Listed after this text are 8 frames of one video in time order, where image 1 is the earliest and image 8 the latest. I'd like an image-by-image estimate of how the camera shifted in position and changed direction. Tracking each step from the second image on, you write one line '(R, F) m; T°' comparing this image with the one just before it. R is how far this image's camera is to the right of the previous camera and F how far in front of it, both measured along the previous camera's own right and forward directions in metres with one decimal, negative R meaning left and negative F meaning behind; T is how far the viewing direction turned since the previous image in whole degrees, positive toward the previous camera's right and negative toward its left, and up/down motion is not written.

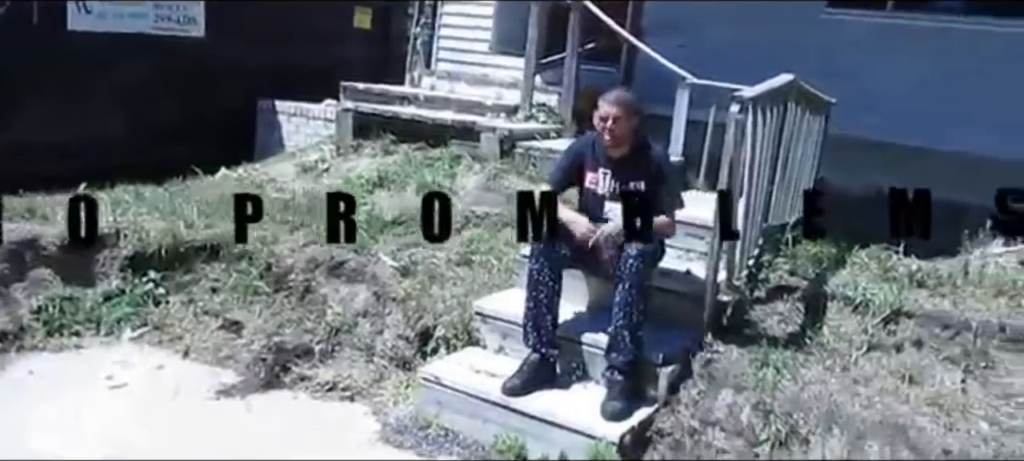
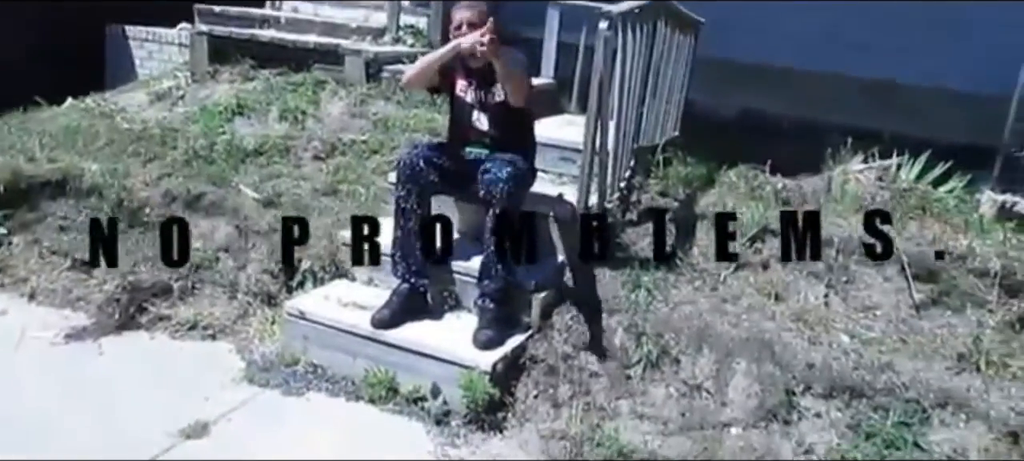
(+0.1, +0.1) m; +7°
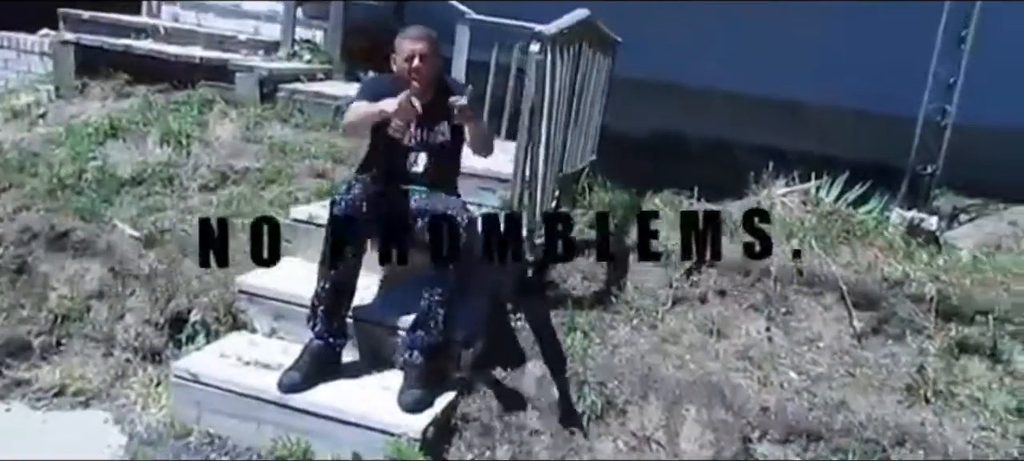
(-0.2, +0.5) m; +7°
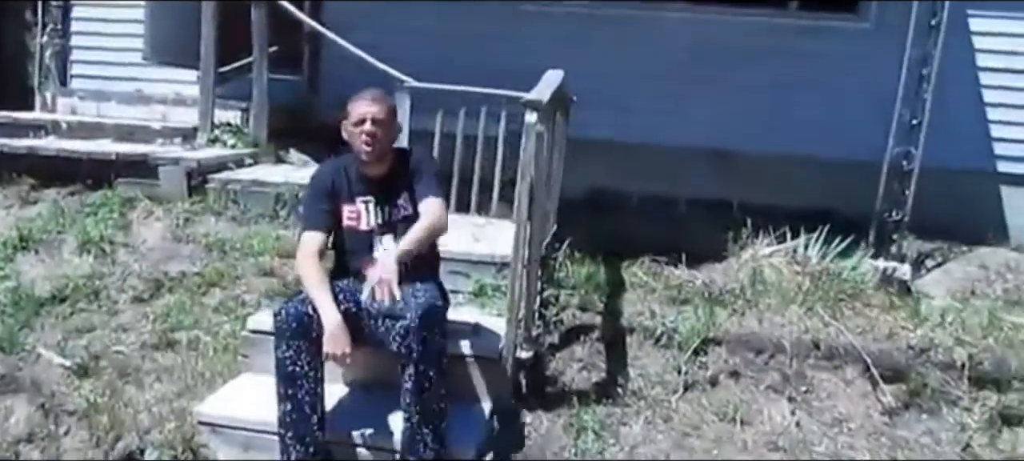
(-0.4, +0.5) m; +6°
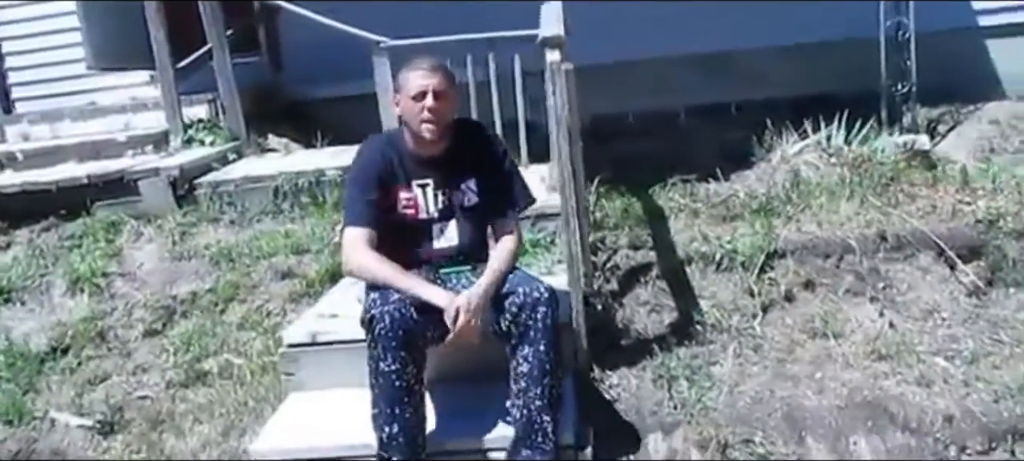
(-0.4, +0.4) m; +3°
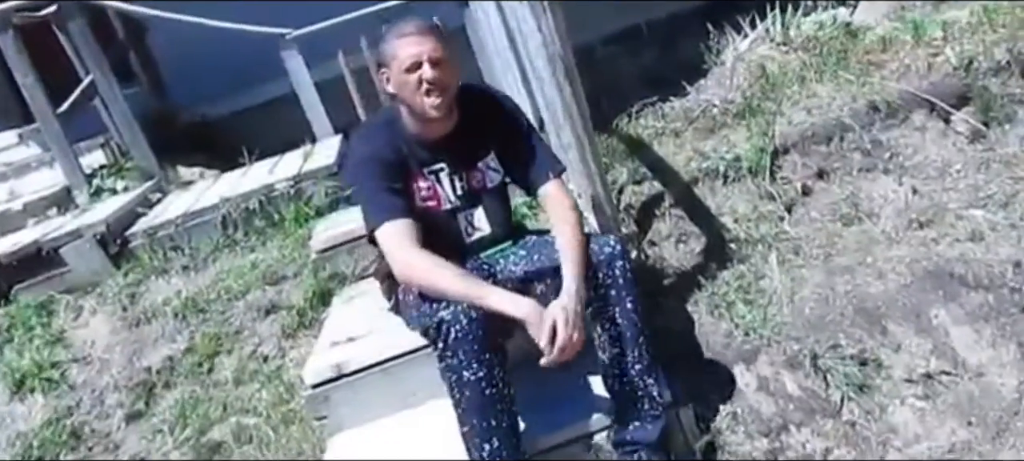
(-0.5, +0.4) m; +8°
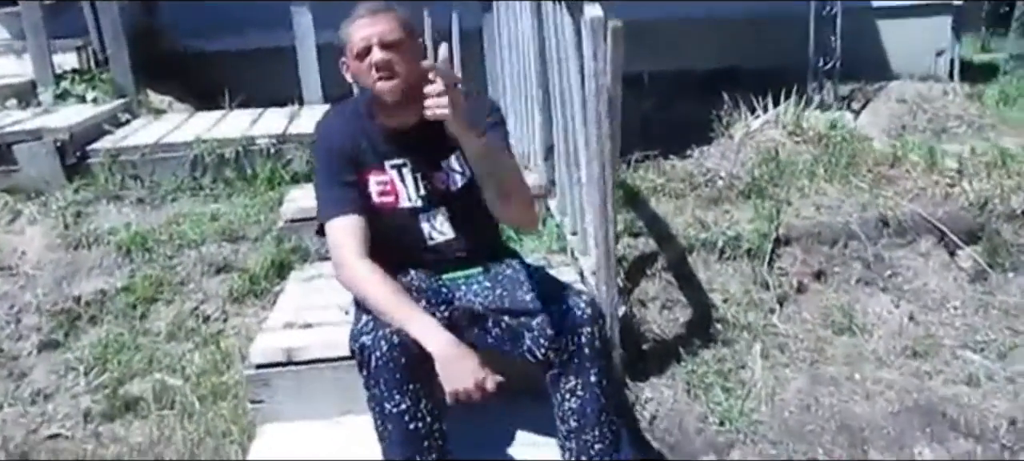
(-0.2, +0.2) m; +4°
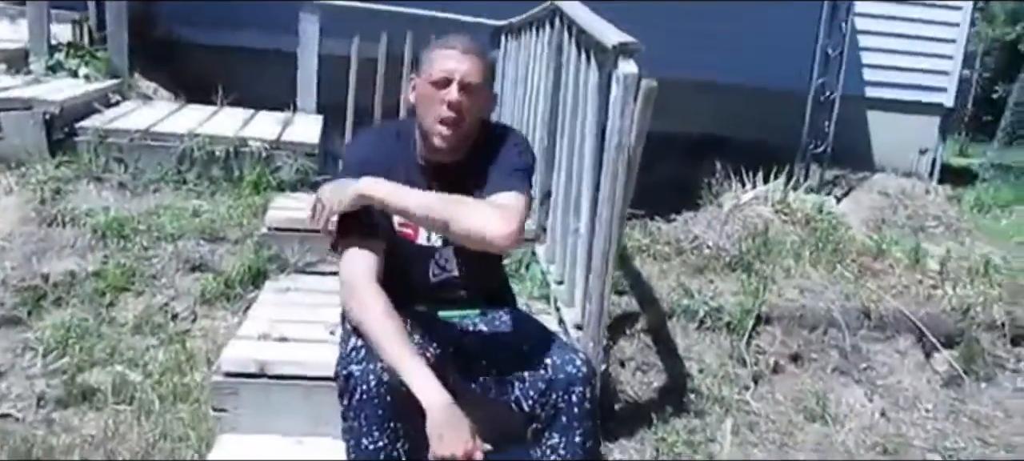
(-0.1, +0.1) m; +2°
